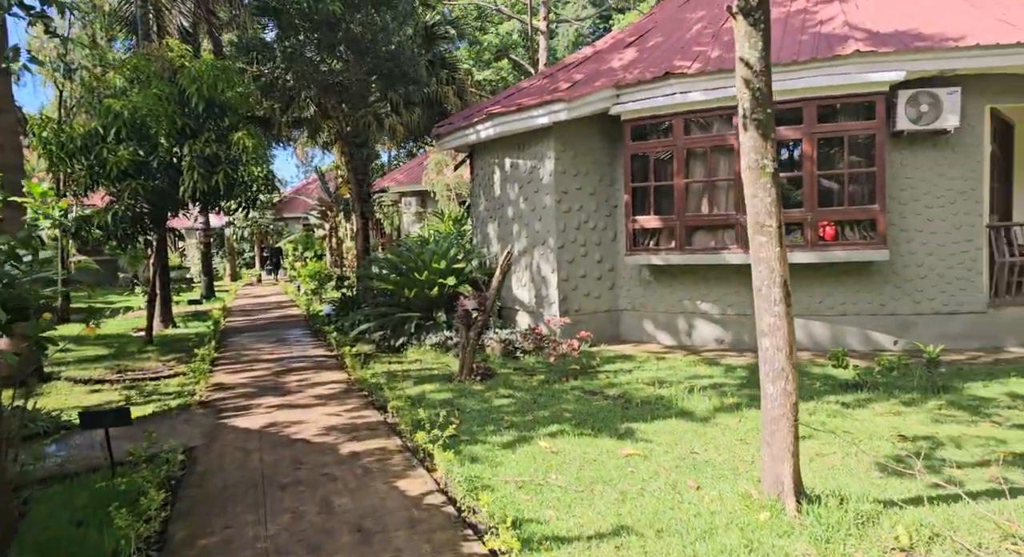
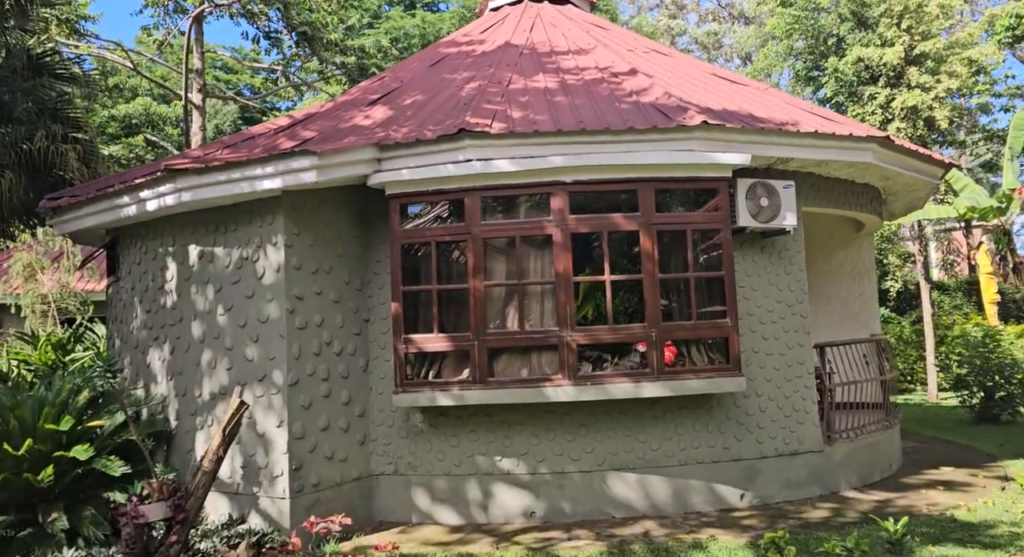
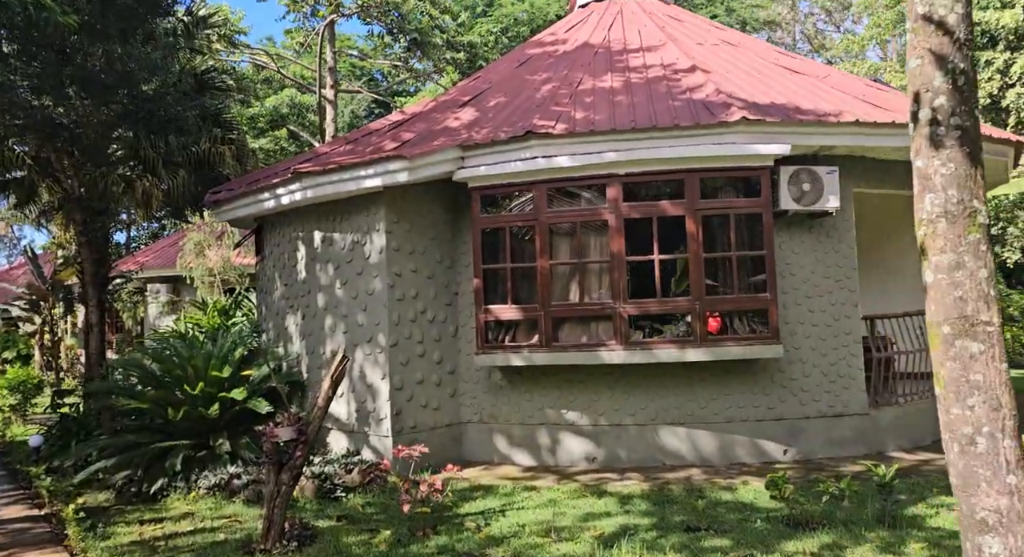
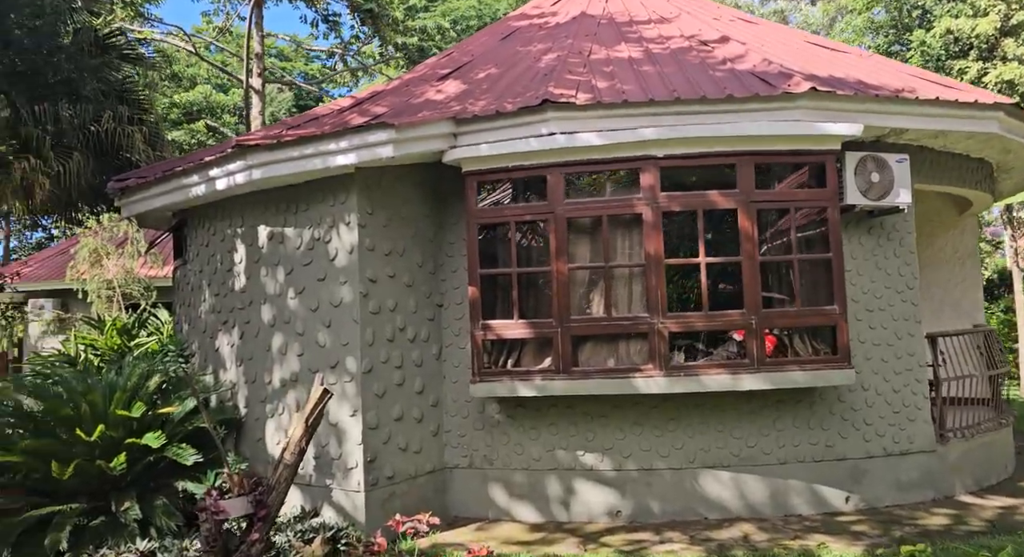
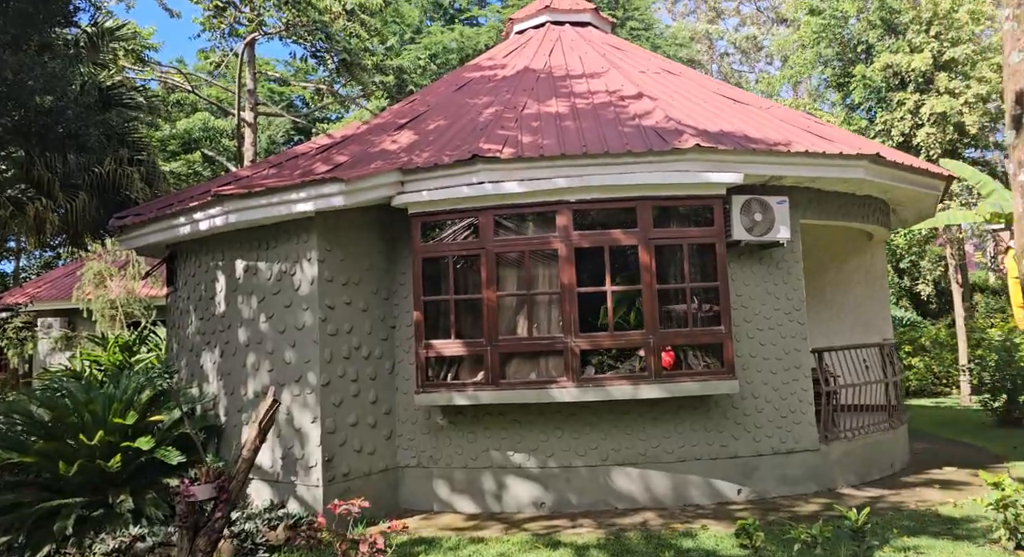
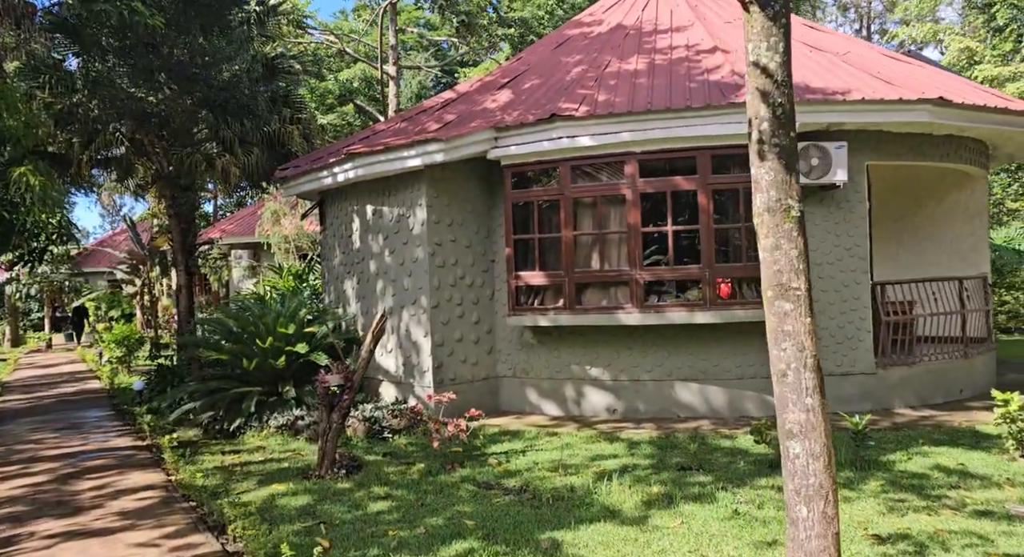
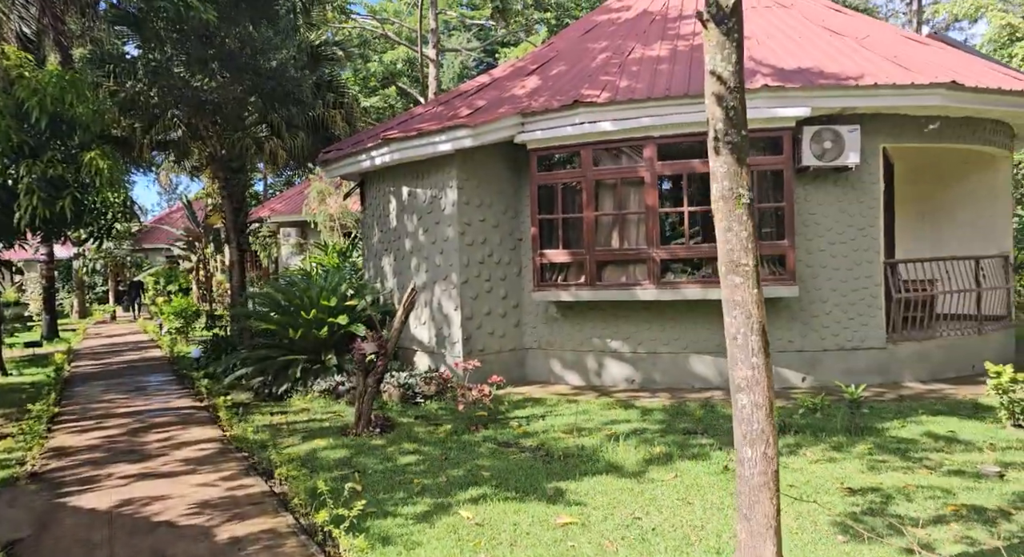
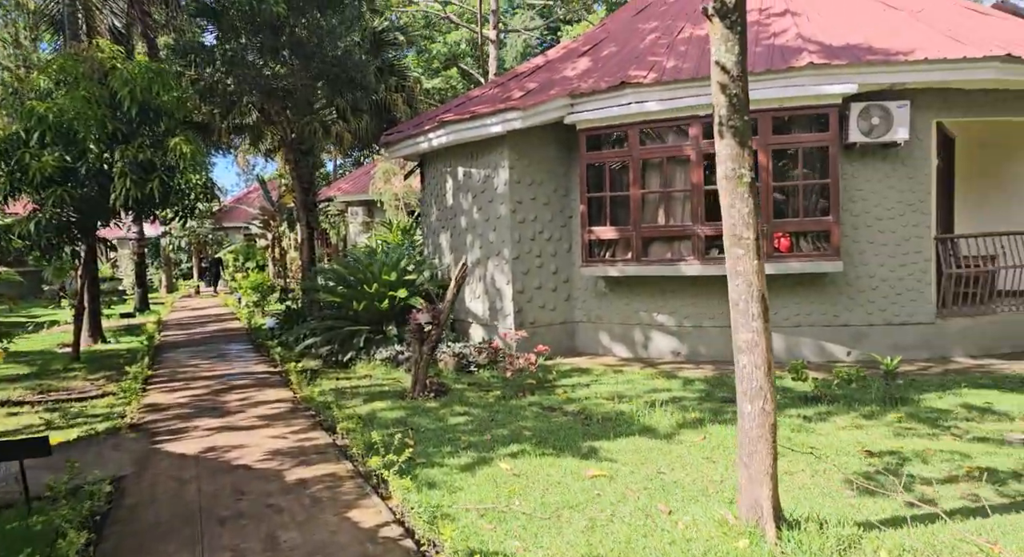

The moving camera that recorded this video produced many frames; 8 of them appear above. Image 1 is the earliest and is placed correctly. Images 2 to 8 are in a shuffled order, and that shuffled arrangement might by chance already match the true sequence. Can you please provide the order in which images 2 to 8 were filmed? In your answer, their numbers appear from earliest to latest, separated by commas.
8, 7, 6, 3, 5, 2, 4
